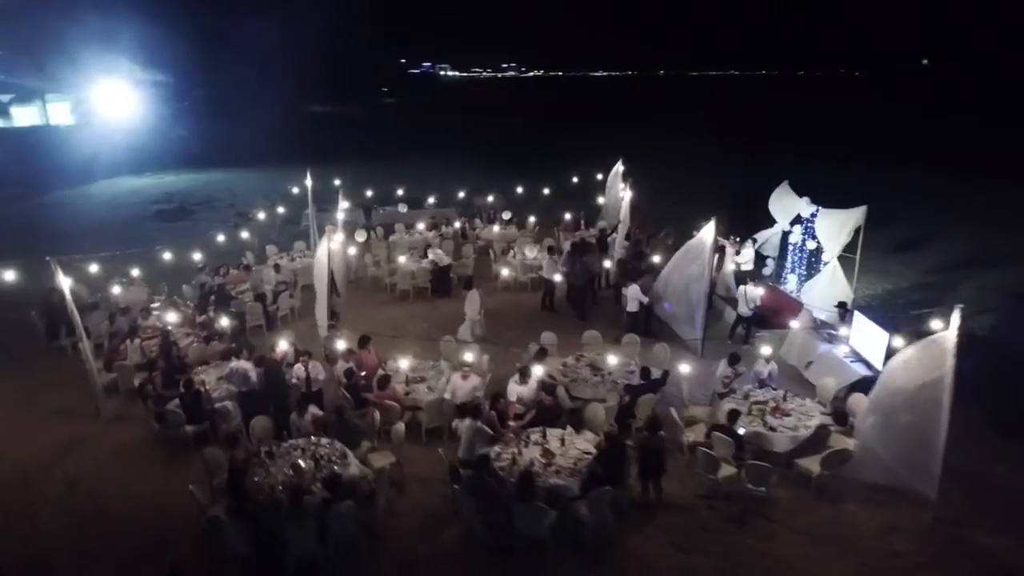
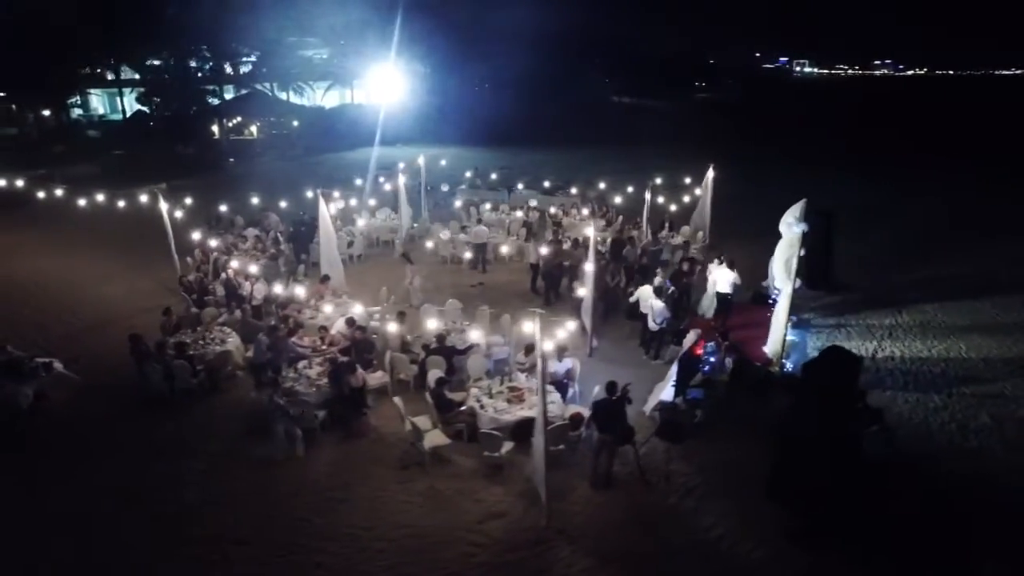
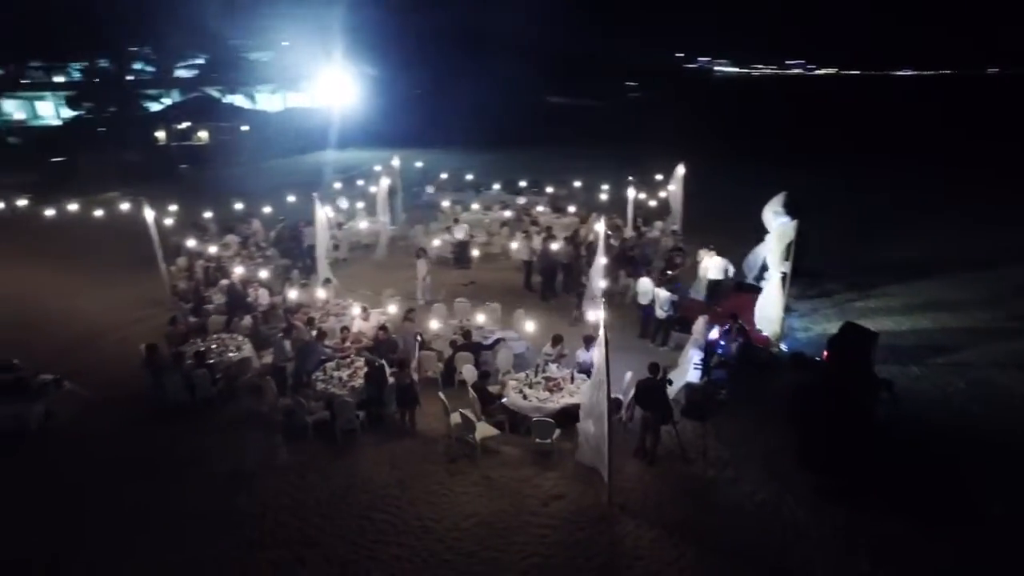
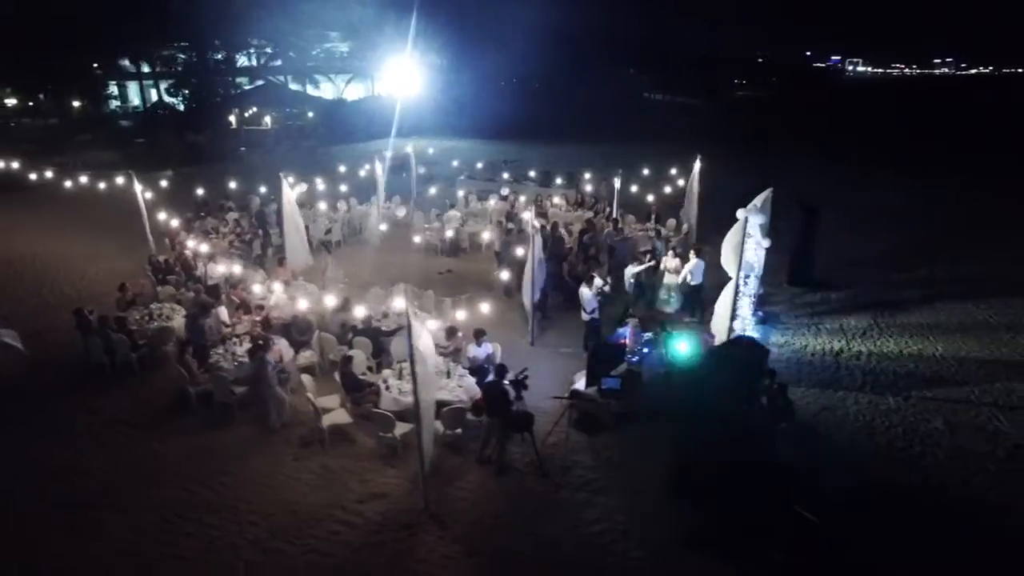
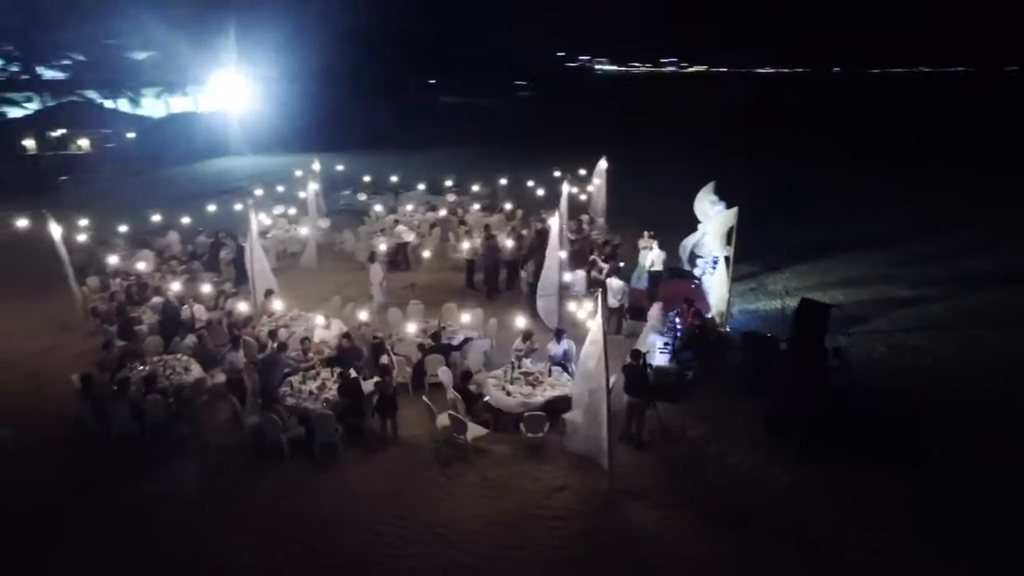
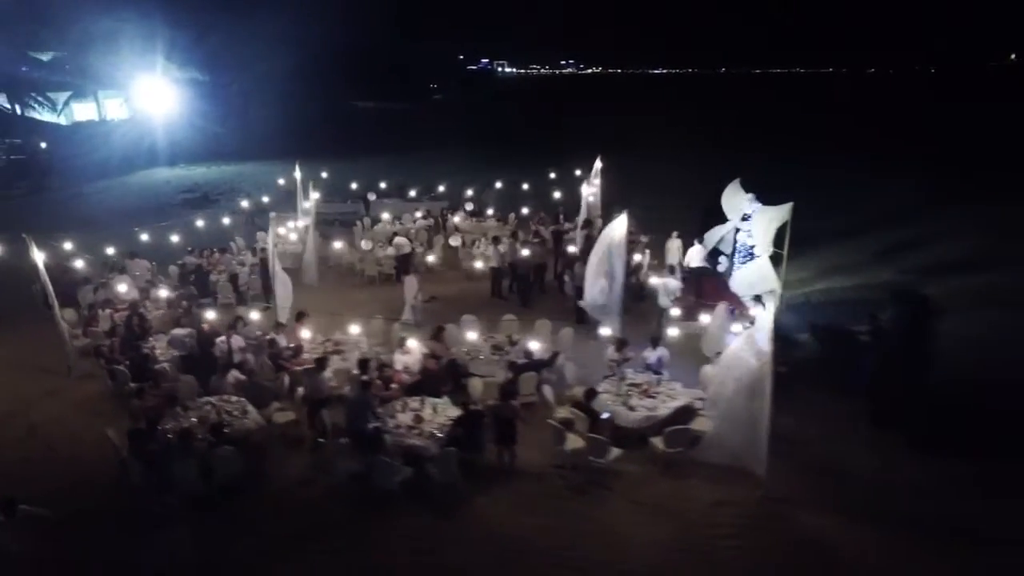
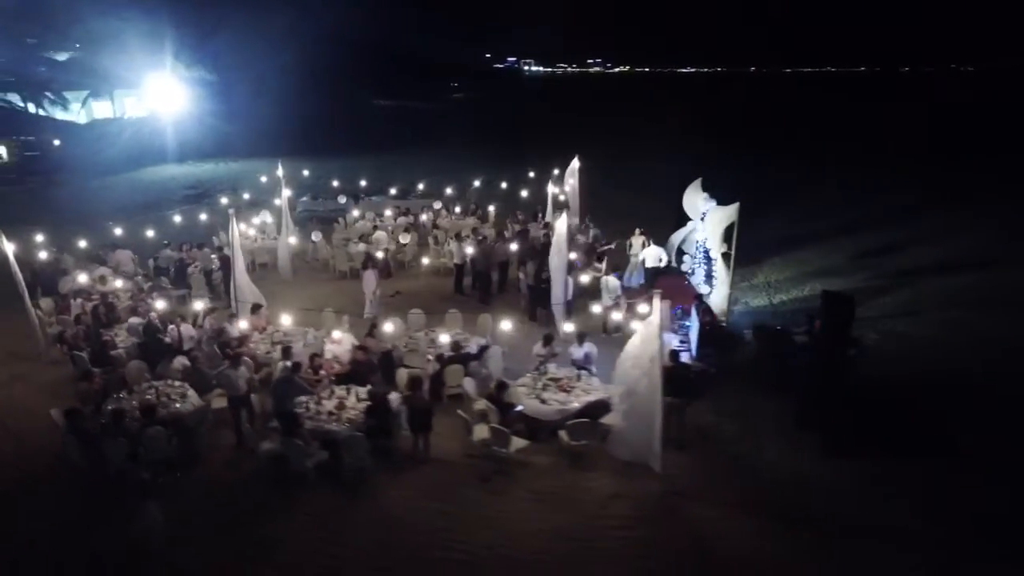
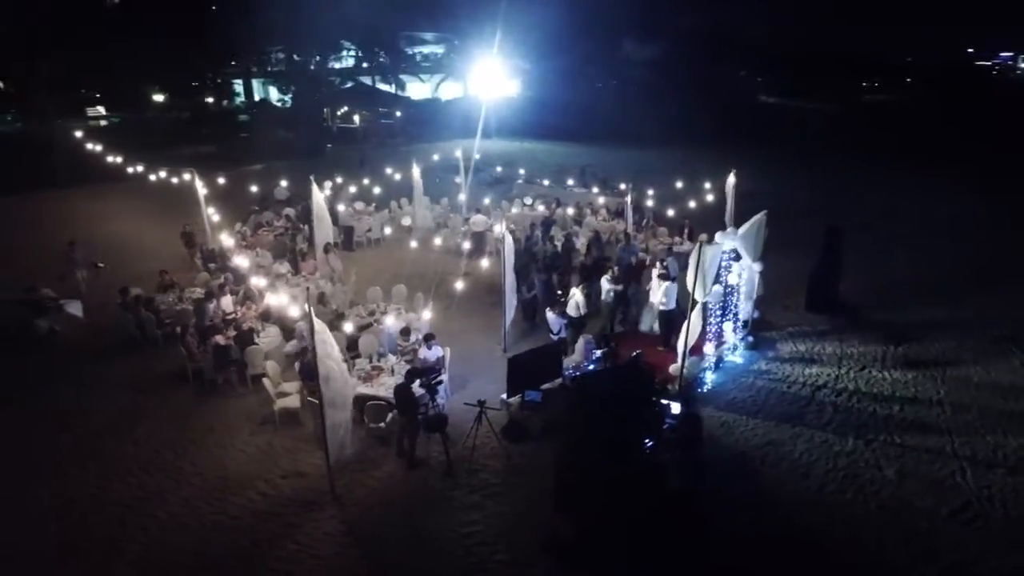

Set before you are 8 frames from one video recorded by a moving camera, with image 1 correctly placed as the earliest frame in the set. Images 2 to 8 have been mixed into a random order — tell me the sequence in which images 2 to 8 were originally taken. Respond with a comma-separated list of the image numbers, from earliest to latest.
6, 7, 5, 3, 2, 4, 8
